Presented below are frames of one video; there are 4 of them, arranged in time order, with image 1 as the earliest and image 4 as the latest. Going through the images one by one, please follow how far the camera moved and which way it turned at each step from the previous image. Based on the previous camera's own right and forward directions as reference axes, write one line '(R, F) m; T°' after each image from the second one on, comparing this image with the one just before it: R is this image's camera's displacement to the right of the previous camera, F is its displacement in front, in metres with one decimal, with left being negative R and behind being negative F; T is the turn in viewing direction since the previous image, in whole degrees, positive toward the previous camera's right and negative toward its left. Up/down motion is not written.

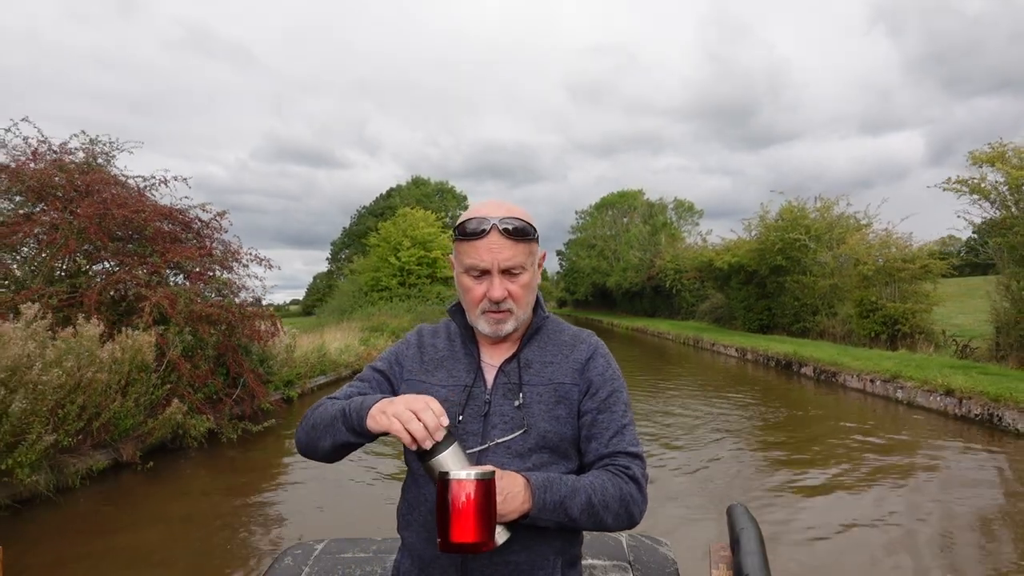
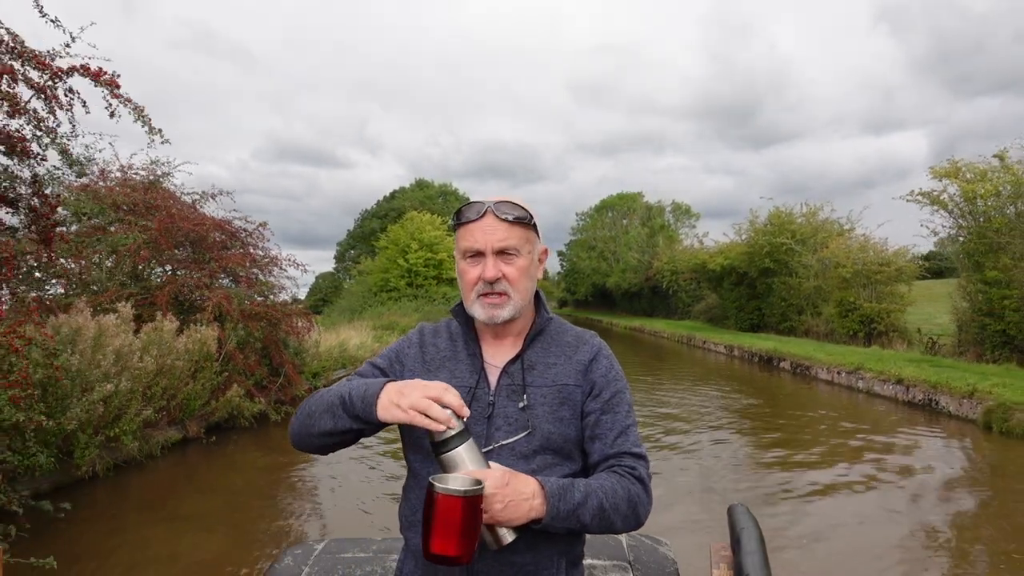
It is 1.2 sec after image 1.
(0.0, -0.7) m; 0°
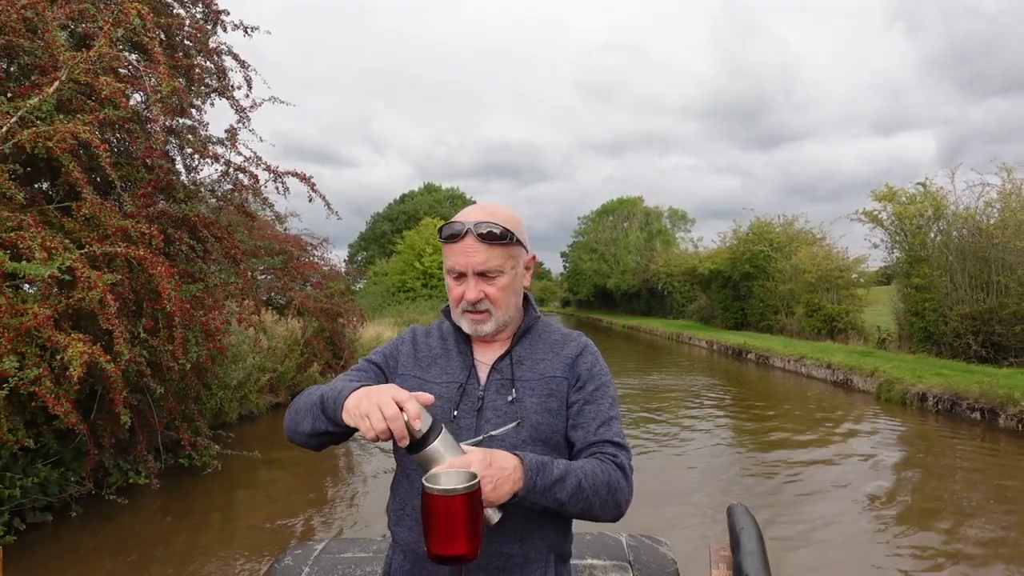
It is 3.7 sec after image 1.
(-0.1, -1.5) m; 0°
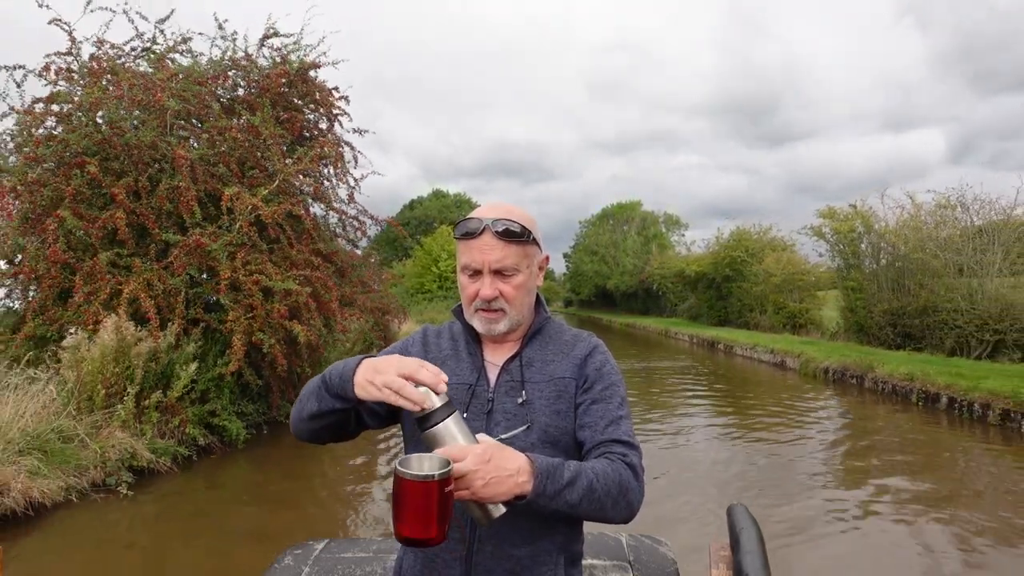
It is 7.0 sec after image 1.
(-0.1, -2.0) m; 0°
